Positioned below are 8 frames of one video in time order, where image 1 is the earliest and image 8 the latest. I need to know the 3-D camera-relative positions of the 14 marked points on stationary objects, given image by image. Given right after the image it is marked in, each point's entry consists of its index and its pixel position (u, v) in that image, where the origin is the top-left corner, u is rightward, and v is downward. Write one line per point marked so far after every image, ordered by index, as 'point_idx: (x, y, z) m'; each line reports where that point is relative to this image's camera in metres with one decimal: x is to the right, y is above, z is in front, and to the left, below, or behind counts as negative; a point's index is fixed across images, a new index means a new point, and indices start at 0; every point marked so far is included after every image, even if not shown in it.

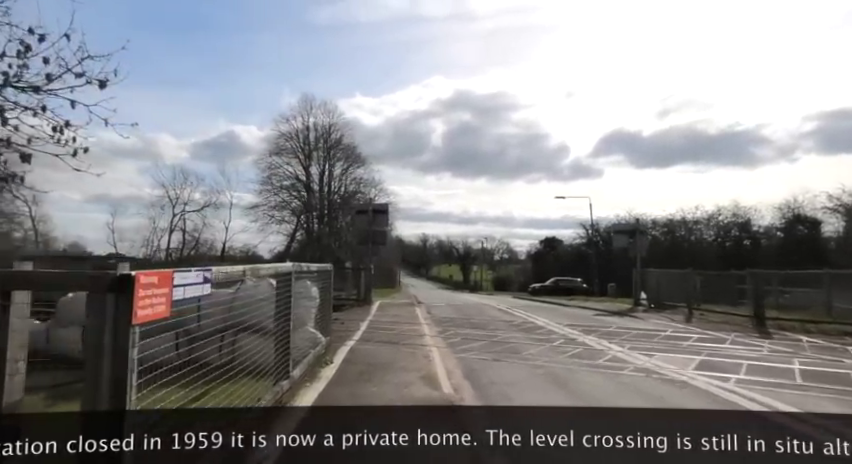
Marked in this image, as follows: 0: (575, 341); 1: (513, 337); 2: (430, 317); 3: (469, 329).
0: (+4.1, -3.0, +12.5) m
1: (+2.5, -3.1, +13.3) m
2: (+0.2, -3.5, +19.0) m
3: (+1.4, -3.2, +14.8) m
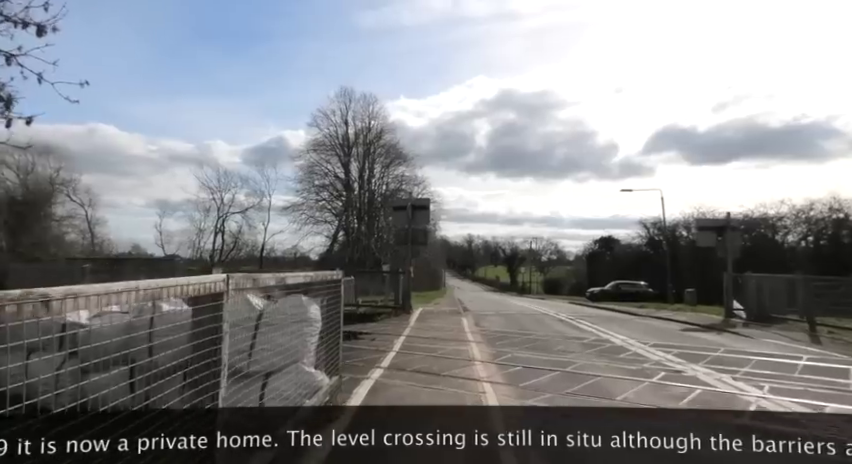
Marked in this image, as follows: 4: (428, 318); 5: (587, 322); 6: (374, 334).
0: (+5.1, -2.8, +9.1) m
1: (+3.6, -2.9, +10.0) m
2: (+1.8, -3.4, +15.9) m
3: (+2.7, -3.0, +11.7) m
4: (+0.1, -3.6, +19.2) m
5: (+6.7, -3.8, +19.2) m
6: (-1.6, -3.2, +14.2) m
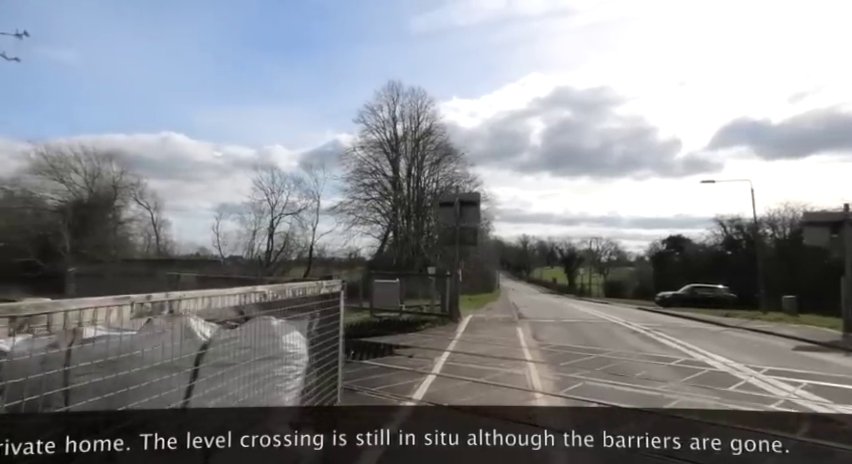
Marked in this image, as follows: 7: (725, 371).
0: (+5.8, -2.7, +6.3) m
1: (+4.4, -2.8, +7.5) m
2: (+3.3, -3.3, +13.5) m
3: (+3.6, -2.9, +9.2) m
4: (+1.9, -3.5, +17.0) m
5: (+8.6, -3.6, +16.2) m
6: (-0.3, -3.1, +12.2) m
7: (+6.5, -3.0, +10.0) m
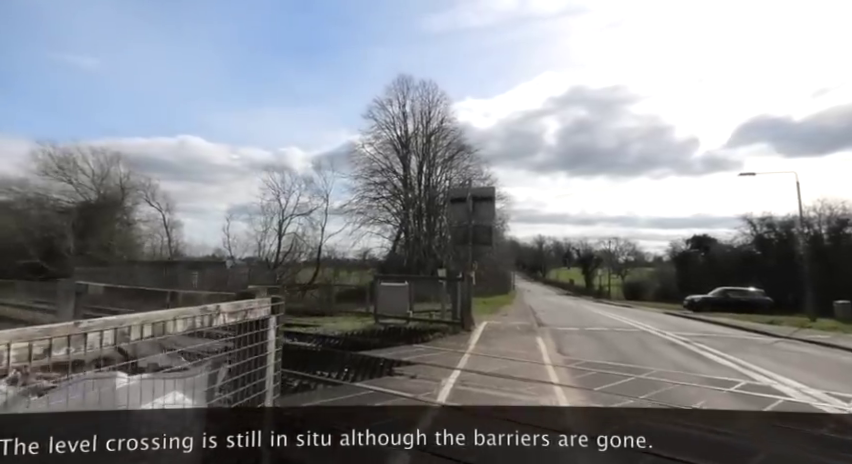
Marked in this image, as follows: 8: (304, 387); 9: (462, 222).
0: (+5.7, -2.6, +4.4) m
1: (+4.4, -2.7, +5.6) m
2: (+3.5, -3.3, +11.7) m
3: (+3.7, -2.9, +7.3) m
4: (+2.2, -3.5, +15.1) m
5: (+8.8, -3.6, +14.2) m
6: (-0.2, -3.1, +10.5) m
7: (+6.5, -2.9, +8.0) m
8: (-2.3, -2.9, +8.5) m
9: (+1.5, +0.4, +18.6) m
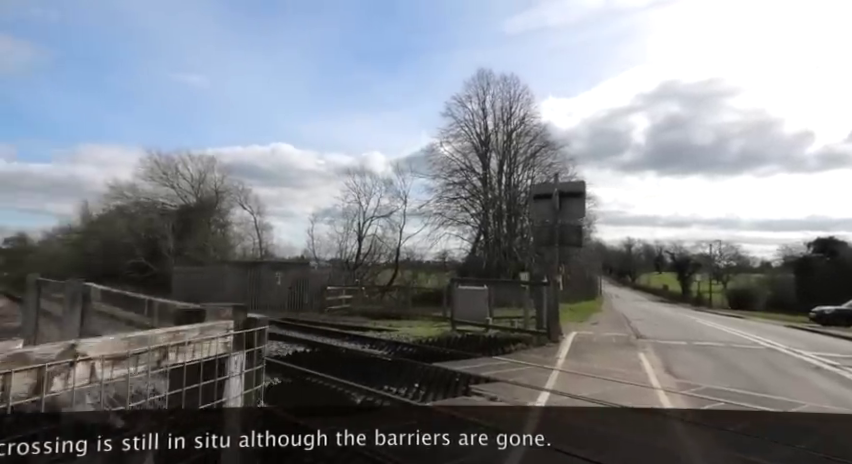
0: (+6.2, -2.5, +2.0) m
1: (+5.1, -2.7, +3.4) m
2: (+5.2, -3.2, +9.6) m
3: (+4.7, -2.8, +5.3) m
4: (+4.6, -3.5, +13.2) m
5: (+10.9, -3.5, +11.1) m
6: (+1.4, -3.0, +9.0) m
7: (+7.6, -2.8, +5.5) m
8: (-1.0, -2.8, +7.4) m
9: (+4.5, +0.4, +16.8) m
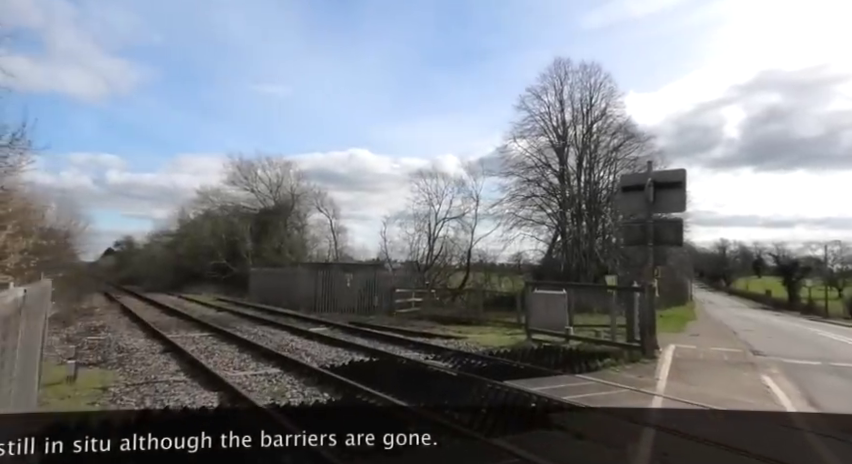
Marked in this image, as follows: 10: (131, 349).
0: (+6.1, -2.4, -0.3) m
1: (+5.3, -2.5, +1.2) m
2: (+6.4, -3.1, +7.2) m
3: (+5.1, -2.6, +3.1) m
4: (+6.3, -3.4, +10.9) m
5: (+12.3, -3.3, +7.9) m
6: (+2.5, -2.9, +7.3) m
7: (+8.1, -2.7, +2.8) m
8: (-0.1, -2.7, +6.1) m
9: (+6.7, +0.5, +14.5) m
10: (-7.1, -2.8, +11.0) m
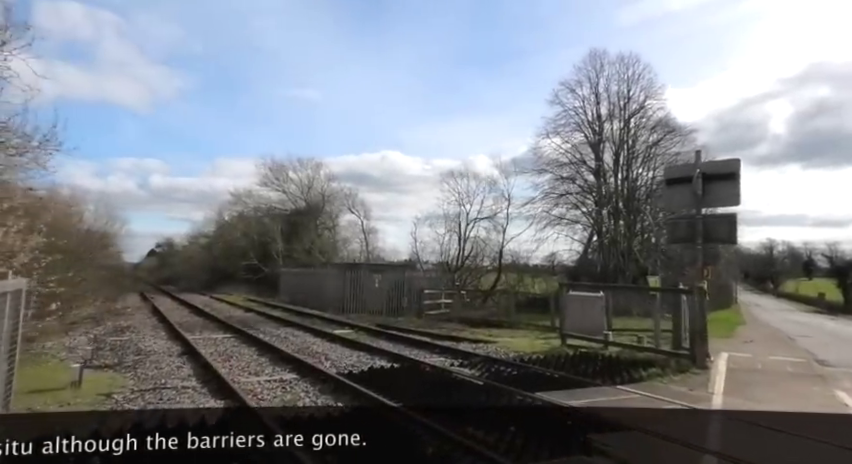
0: (+5.9, -2.3, -1.5) m
1: (+5.1, -2.4, +0.1) m
2: (+6.7, -3.0, +6.0) m
3: (+5.1, -2.5, +2.0) m
4: (+6.9, -3.3, +9.7) m
5: (+12.6, -3.2, +6.3) m
6: (+2.8, -2.8, +6.4) m
7: (+8.1, -2.6, +1.5) m
8: (+0.1, -2.6, +5.4) m
9: (+7.5, +0.6, +13.3) m
10: (-6.5, -2.8, +10.8) m
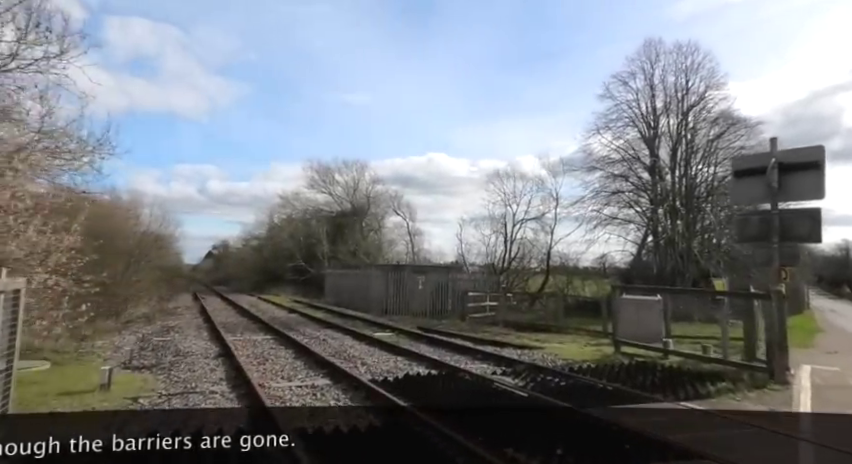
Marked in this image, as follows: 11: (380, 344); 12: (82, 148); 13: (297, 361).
0: (+5.5, -2.1, -2.7) m
1: (+4.9, -2.3, -1.0) m
2: (+7.1, -2.9, +4.7) m
3: (+5.1, -2.4, +0.9) m
4: (+7.6, -3.2, +8.4) m
5: (+13.0, -3.1, +4.4) m
6: (+3.3, -2.8, +5.5) m
7: (+8.0, -2.4, +0.1) m
8: (+0.5, -2.6, +4.7) m
9: (+8.6, +0.7, +11.8) m
10: (-5.6, -2.8, +10.8) m
11: (-1.4, -3.3, +13.7) m
12: (-8.0, +1.9, +10.5) m
13: (-3.0, -3.0, +10.7) m
